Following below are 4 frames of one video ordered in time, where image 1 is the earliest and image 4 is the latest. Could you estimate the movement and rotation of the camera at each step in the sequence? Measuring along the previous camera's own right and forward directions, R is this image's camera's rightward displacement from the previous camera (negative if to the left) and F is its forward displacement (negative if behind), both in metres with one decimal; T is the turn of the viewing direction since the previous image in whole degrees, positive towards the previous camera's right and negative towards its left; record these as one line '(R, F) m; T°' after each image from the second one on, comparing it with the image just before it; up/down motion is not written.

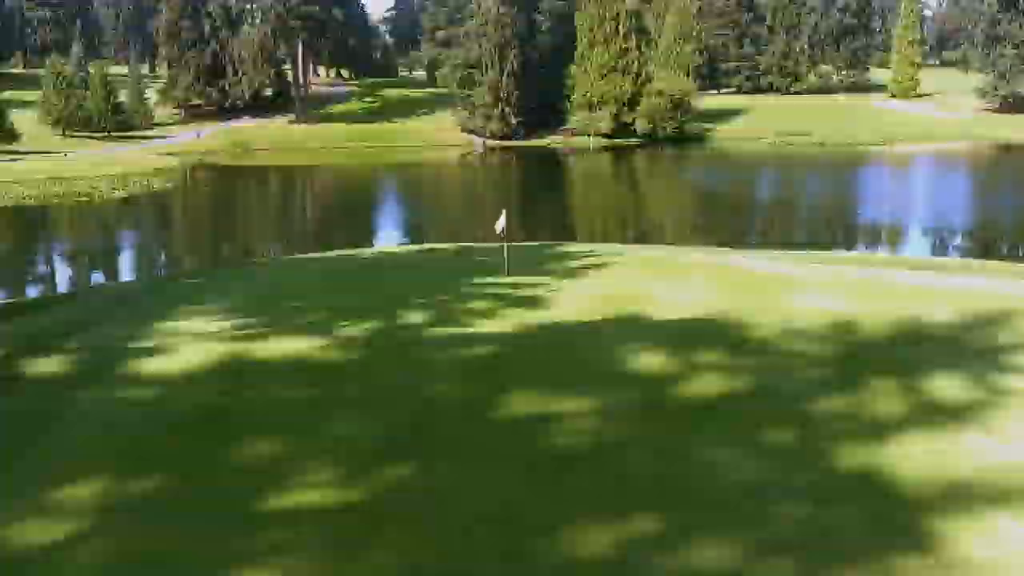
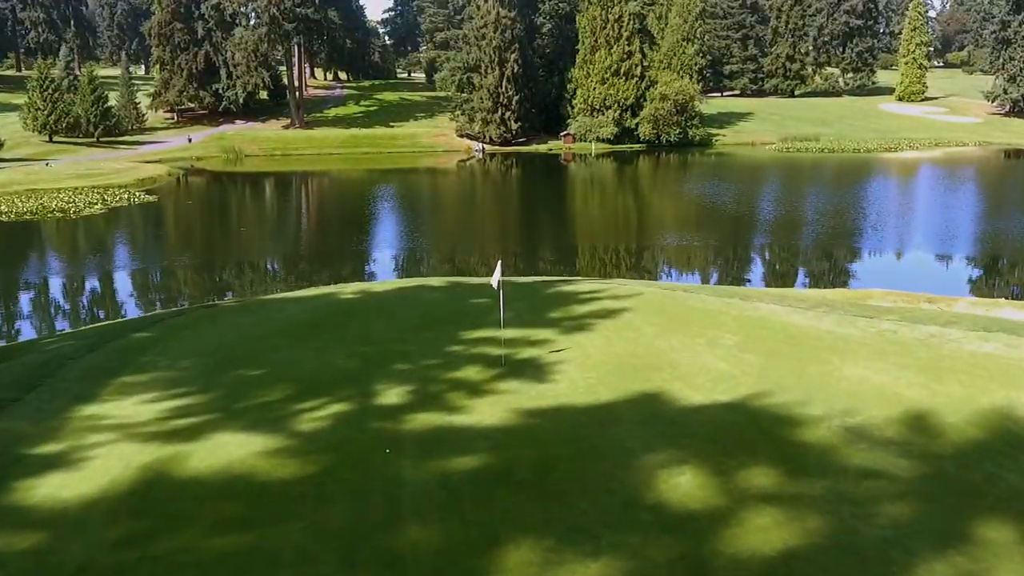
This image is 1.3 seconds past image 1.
(0.0, +1.1) m; 0°
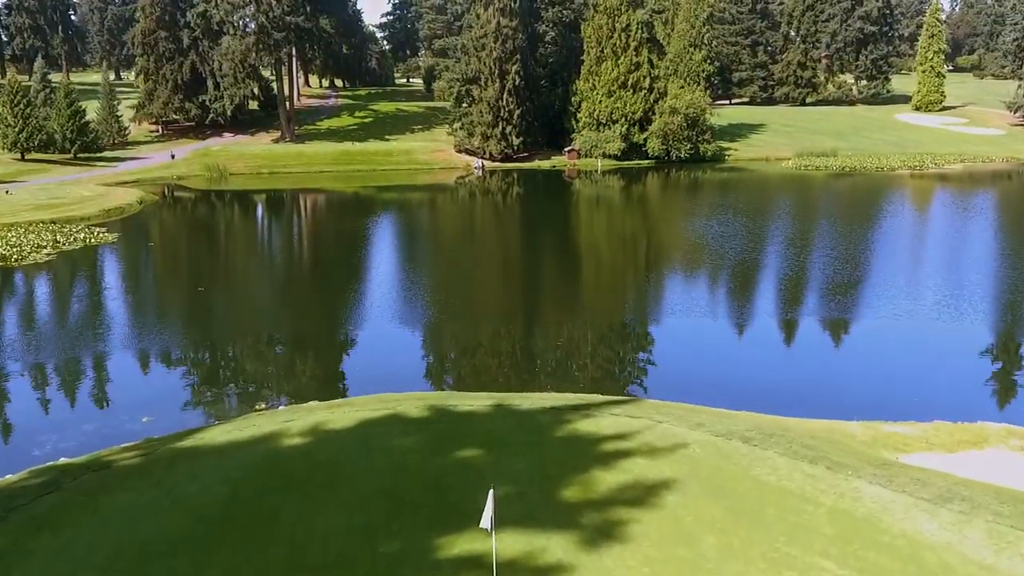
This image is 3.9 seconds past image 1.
(0.0, +2.2) m; 0°
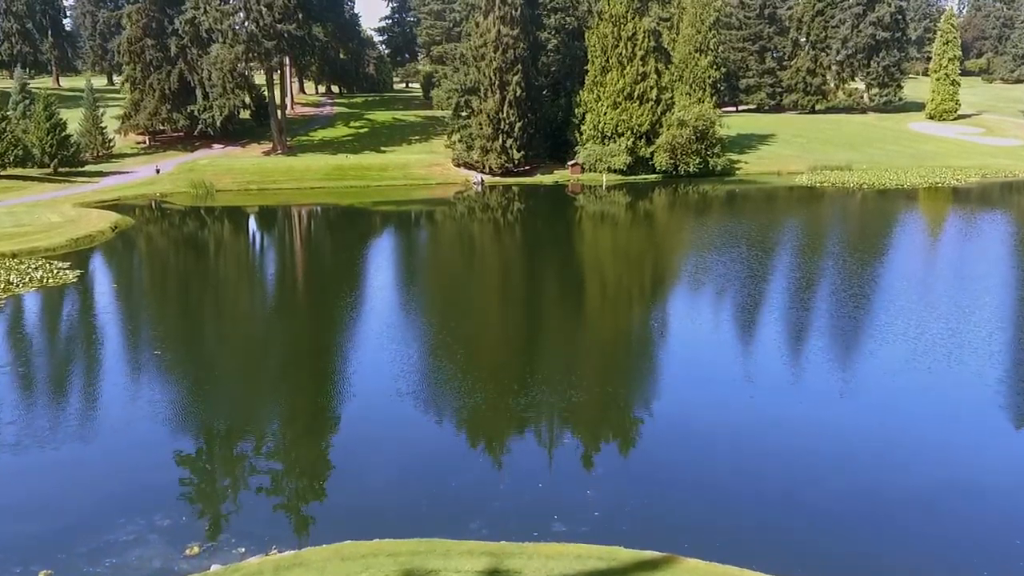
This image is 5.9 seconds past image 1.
(0.0, +1.7) m; 0°
